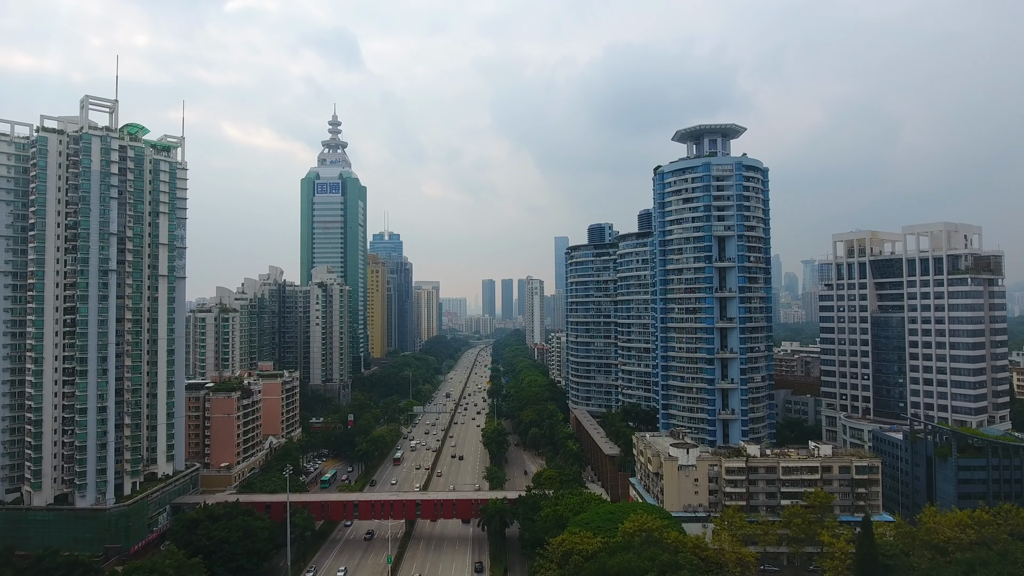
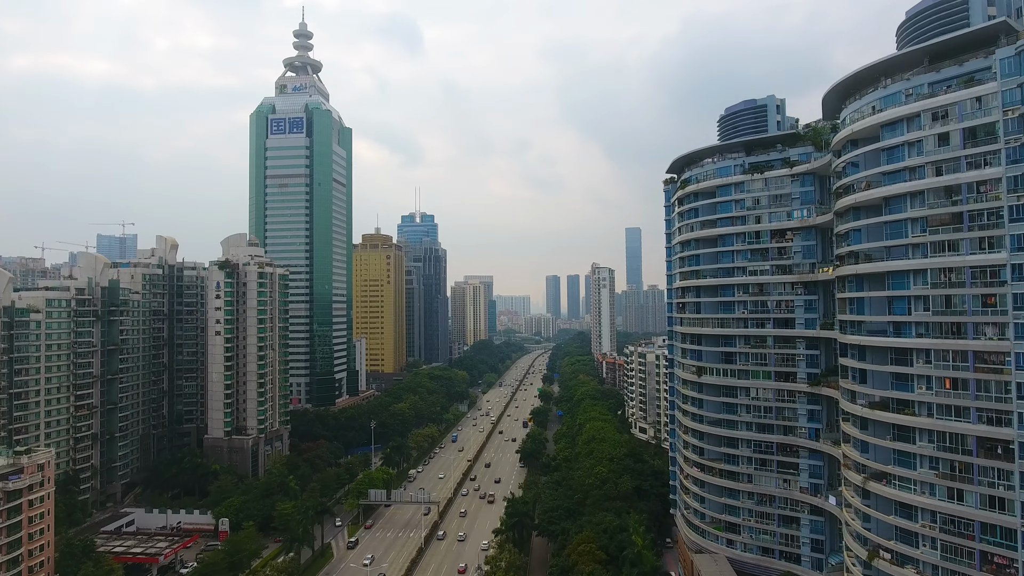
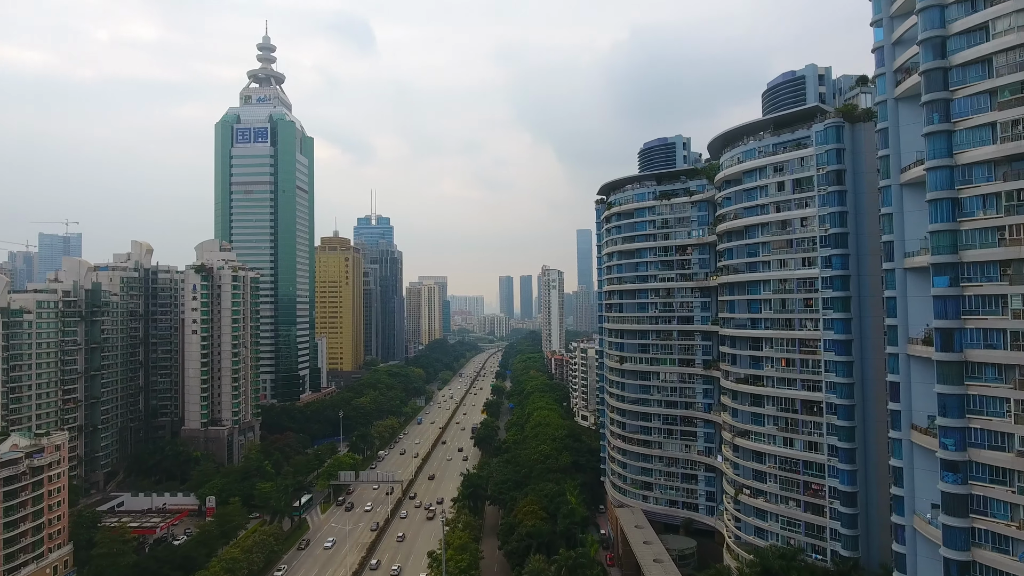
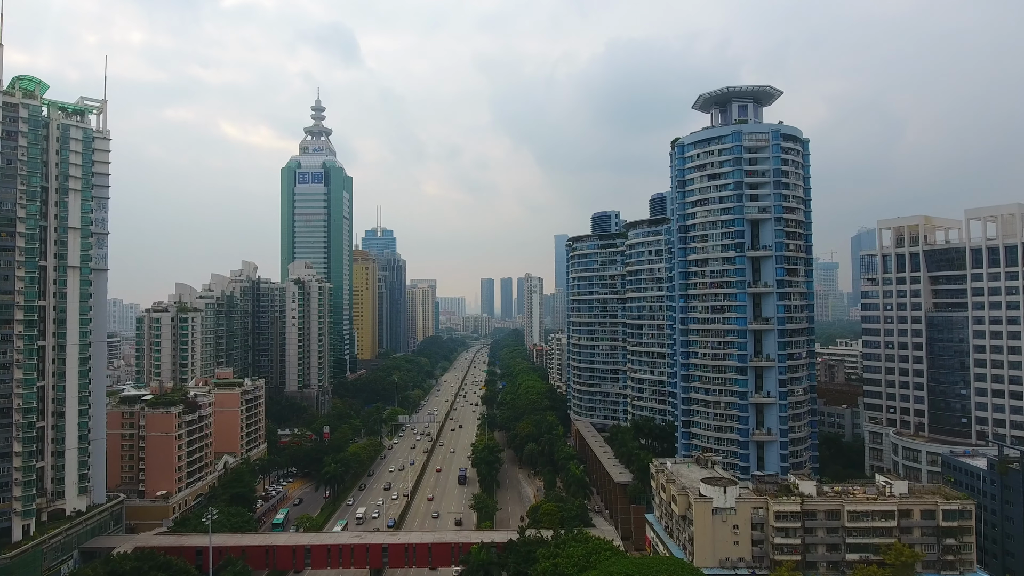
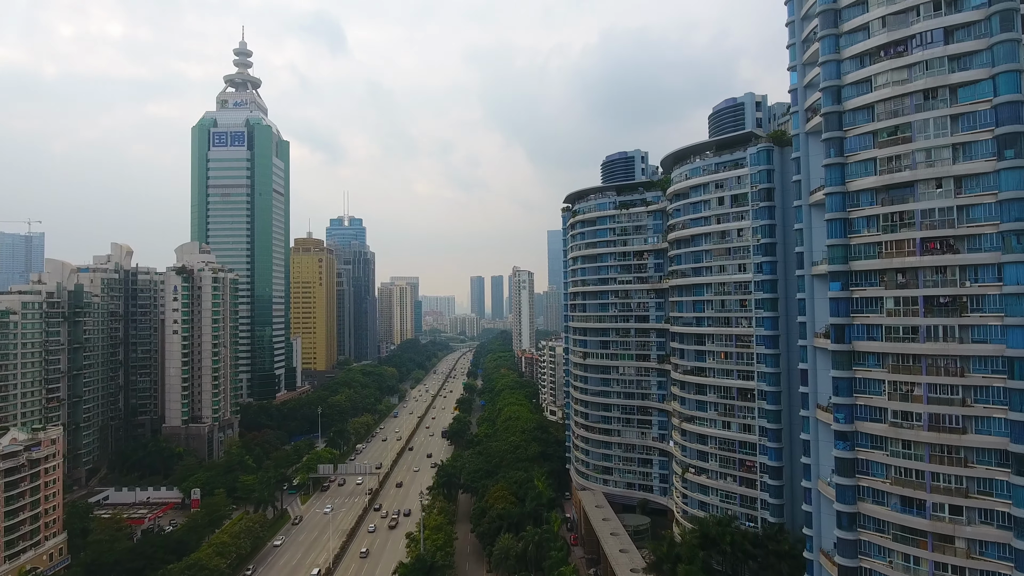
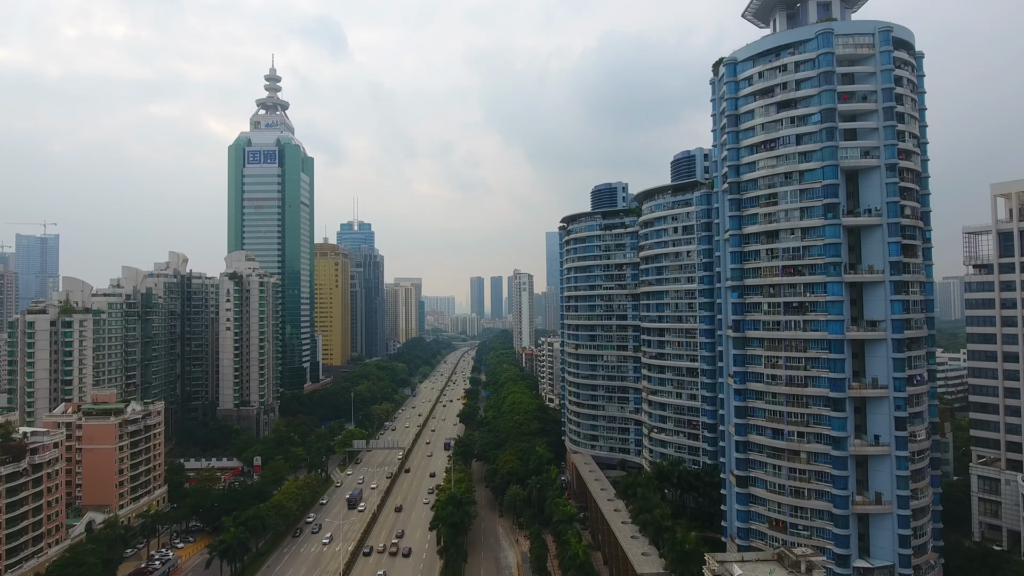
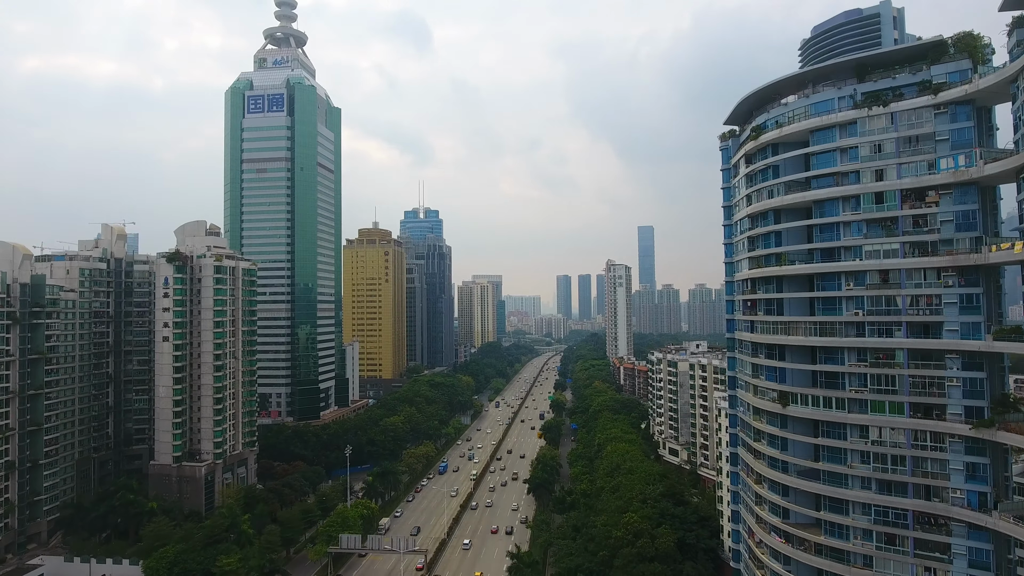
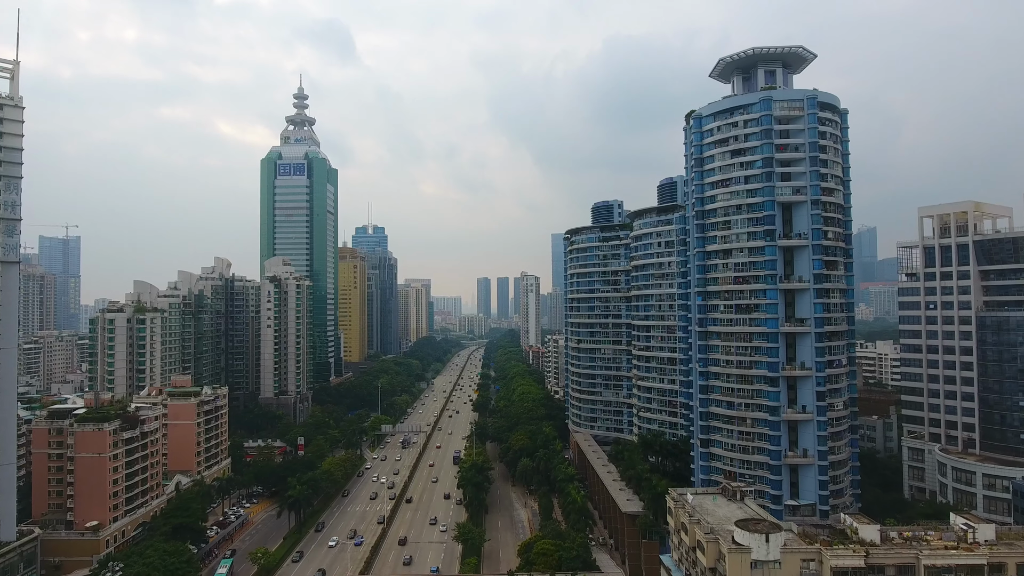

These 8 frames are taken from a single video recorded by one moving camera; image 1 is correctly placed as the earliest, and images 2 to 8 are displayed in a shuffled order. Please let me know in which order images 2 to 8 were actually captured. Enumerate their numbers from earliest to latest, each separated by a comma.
4, 8, 6, 5, 3, 2, 7
